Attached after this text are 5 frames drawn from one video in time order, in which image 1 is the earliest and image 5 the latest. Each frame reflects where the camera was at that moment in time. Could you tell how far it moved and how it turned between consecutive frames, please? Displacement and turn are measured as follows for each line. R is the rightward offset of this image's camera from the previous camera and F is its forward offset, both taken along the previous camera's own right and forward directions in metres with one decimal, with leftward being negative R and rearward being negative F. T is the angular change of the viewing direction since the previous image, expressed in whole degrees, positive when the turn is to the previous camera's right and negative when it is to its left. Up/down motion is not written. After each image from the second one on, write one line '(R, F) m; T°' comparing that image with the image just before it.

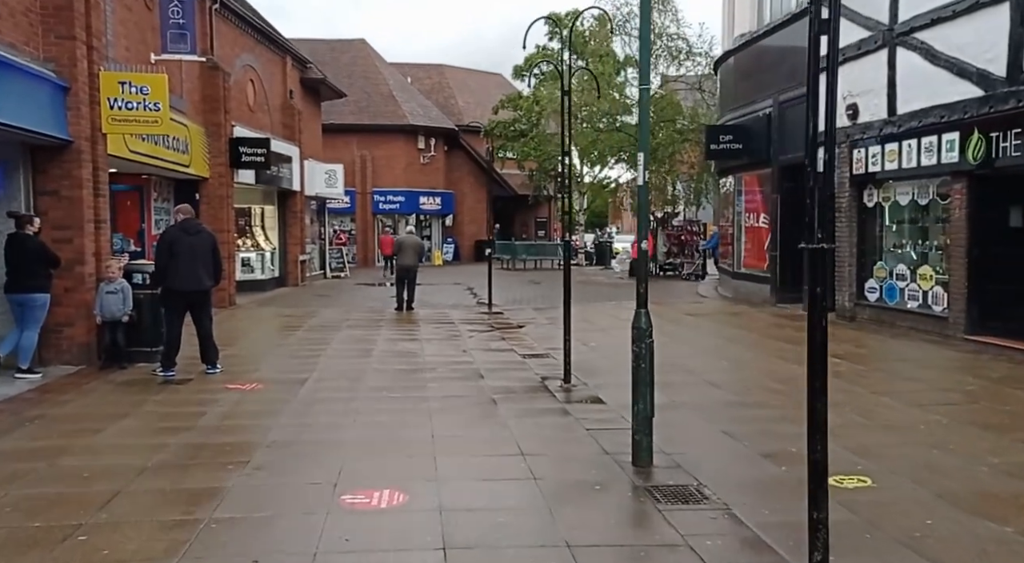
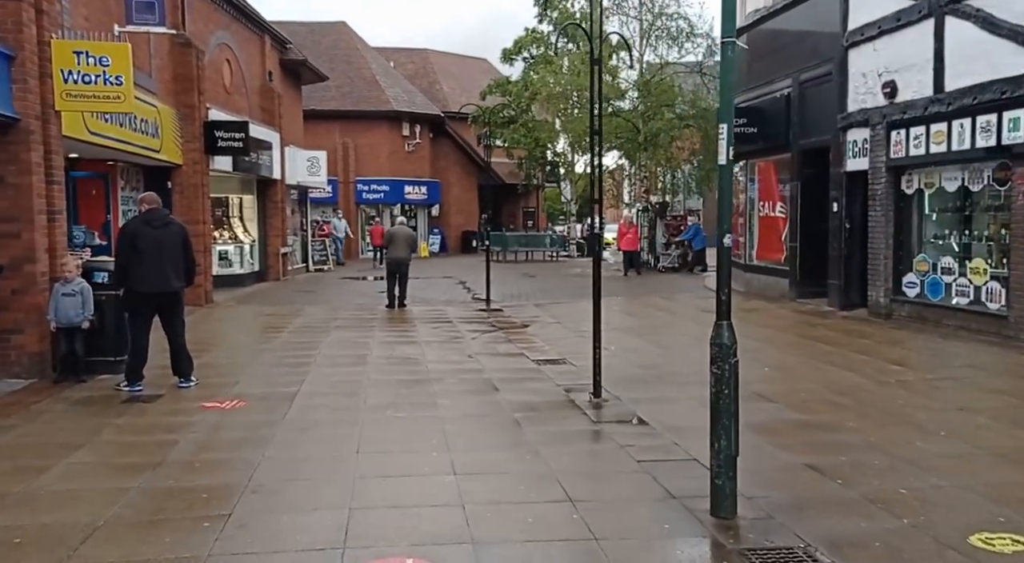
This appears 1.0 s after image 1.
(-0.4, +1.4) m; +1°
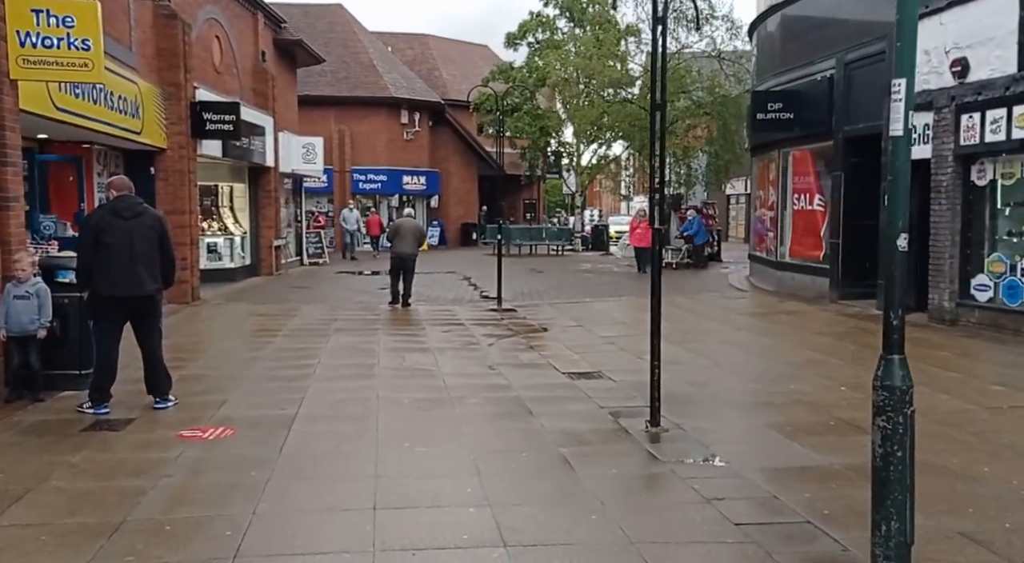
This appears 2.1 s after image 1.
(-0.4, +1.5) m; 0°
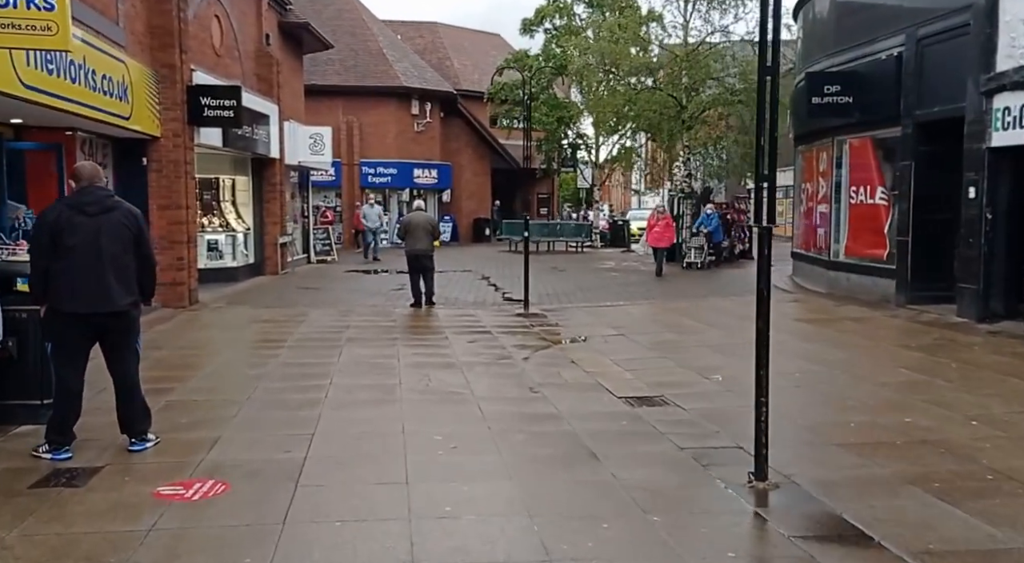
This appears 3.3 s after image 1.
(-0.4, +1.6) m; 0°
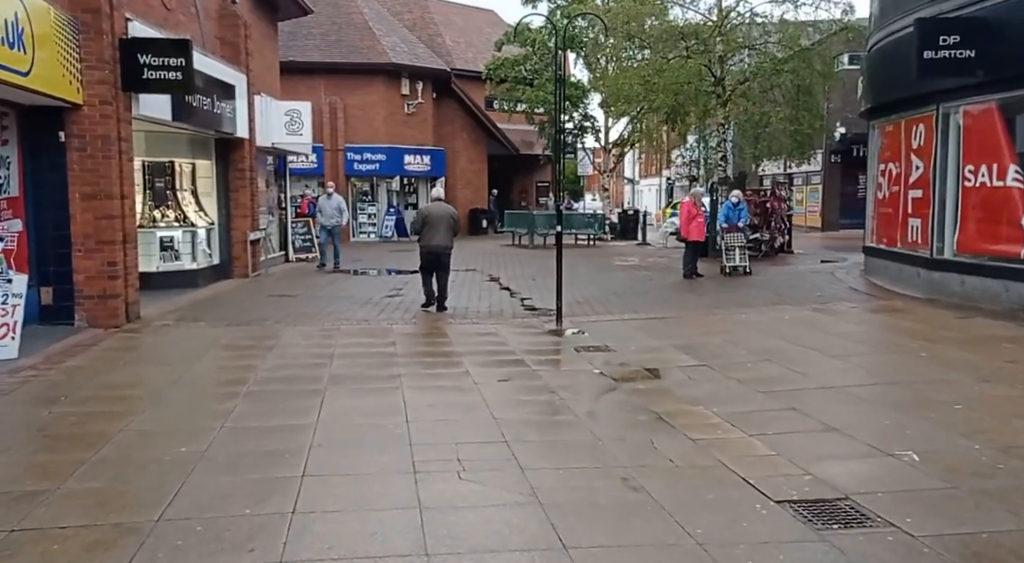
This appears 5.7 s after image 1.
(-0.6, +3.6) m; +1°
